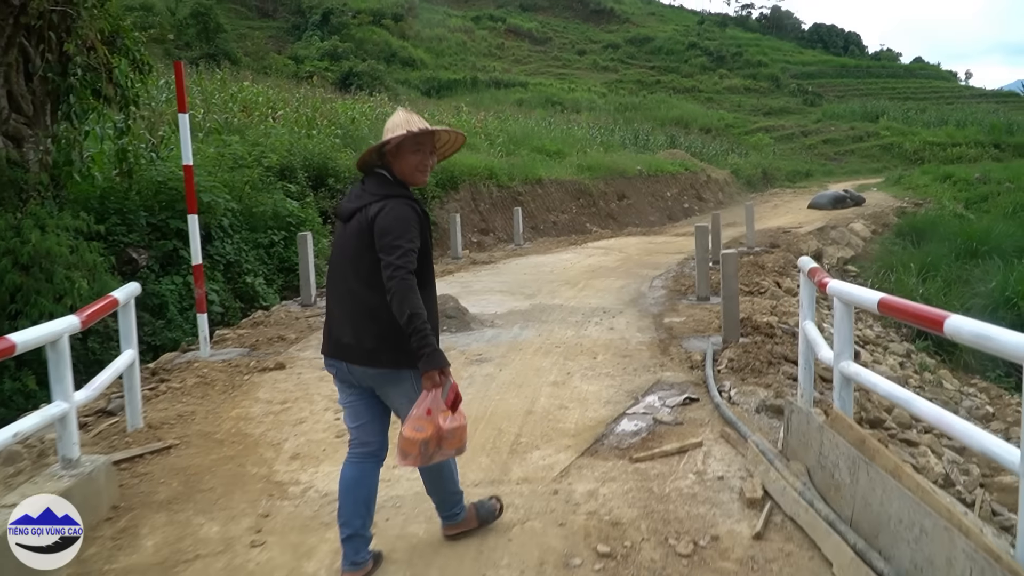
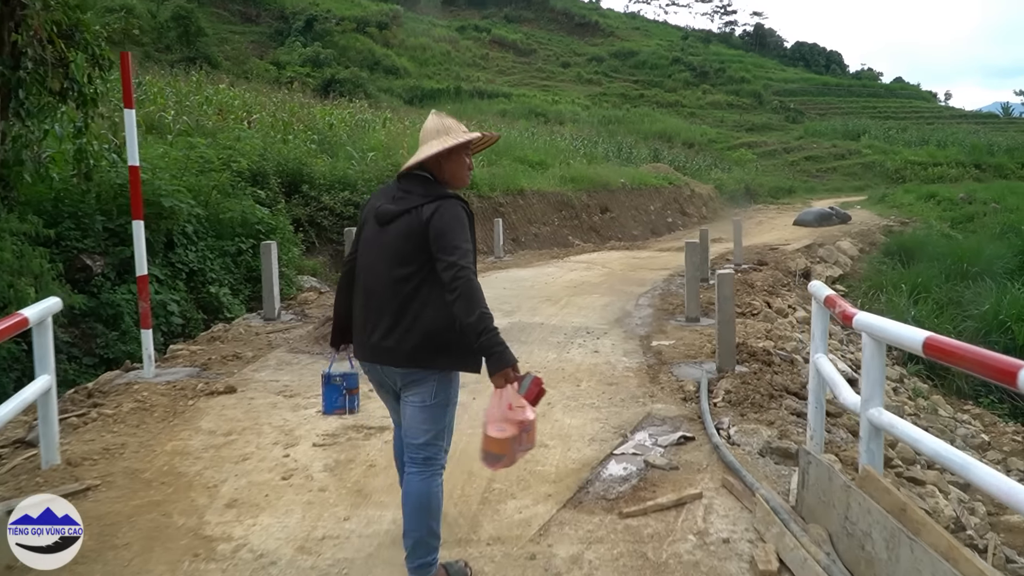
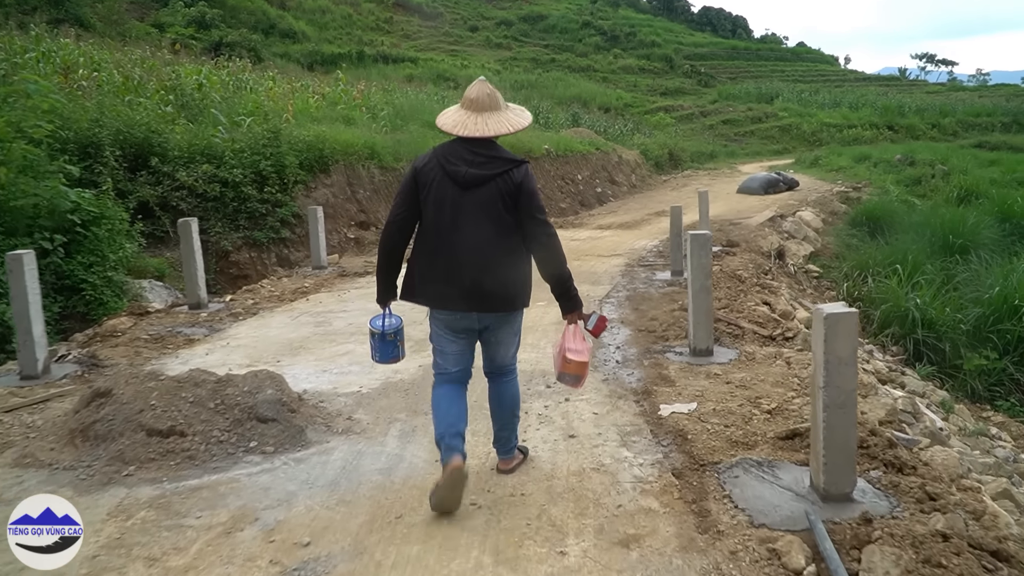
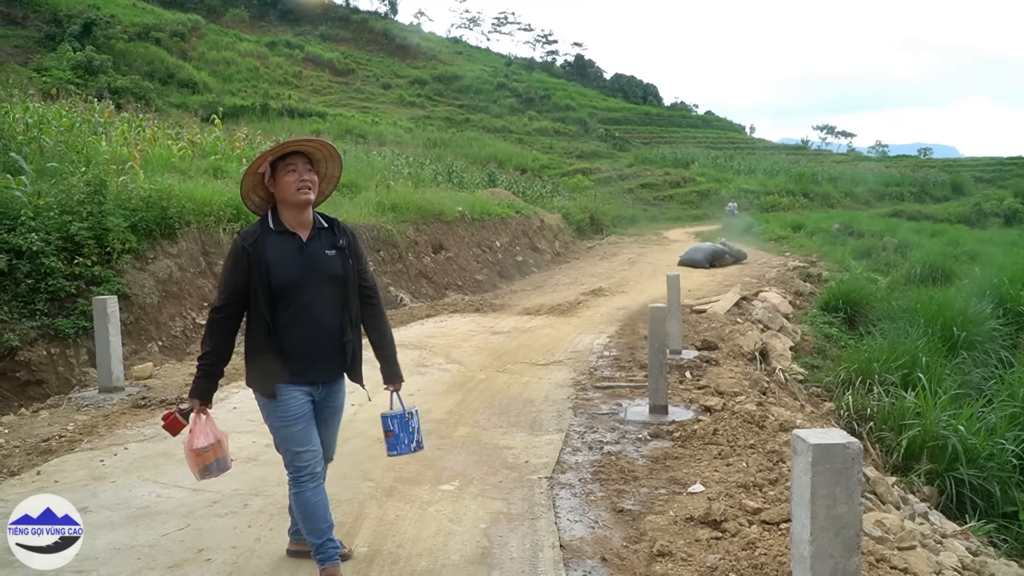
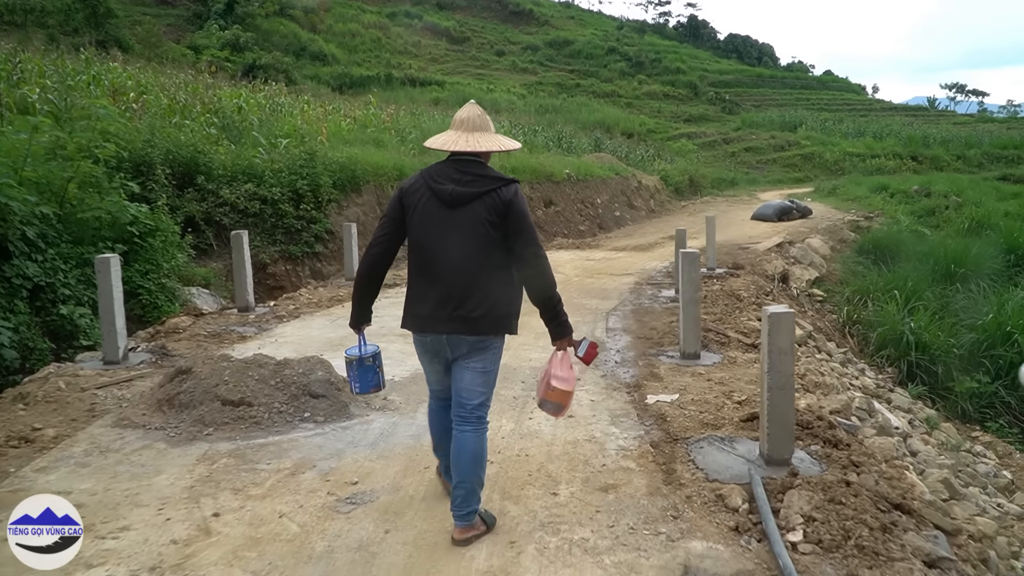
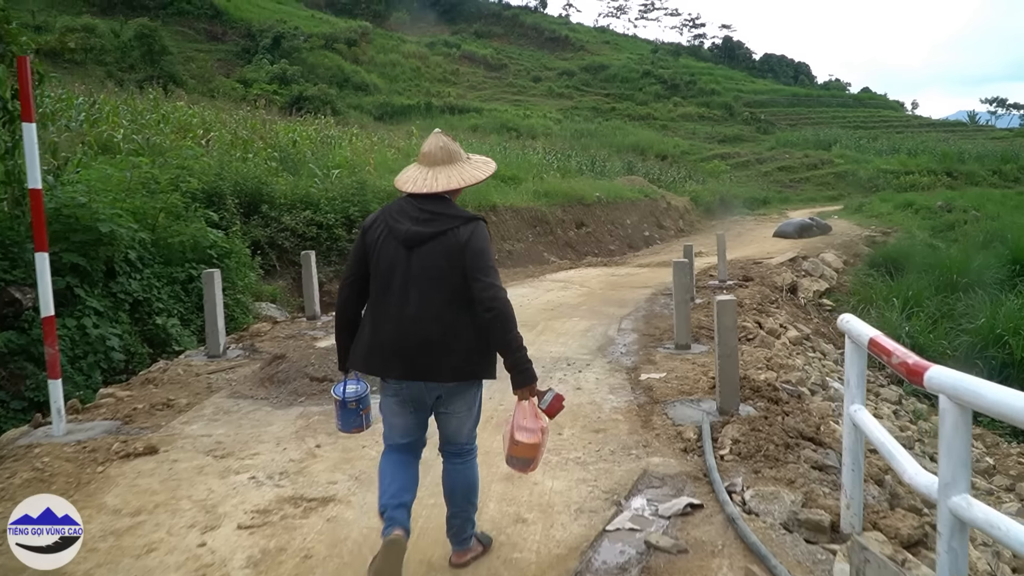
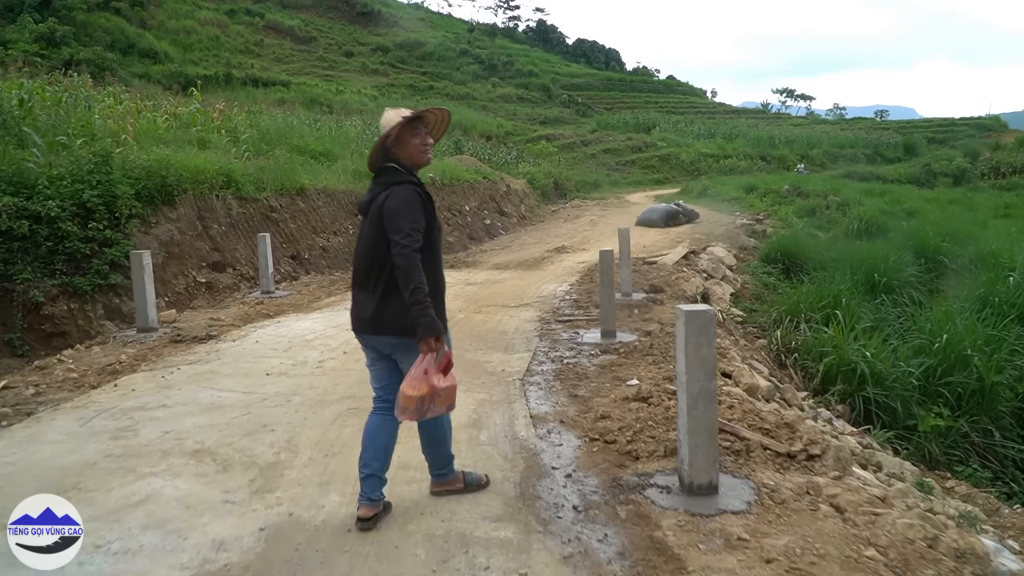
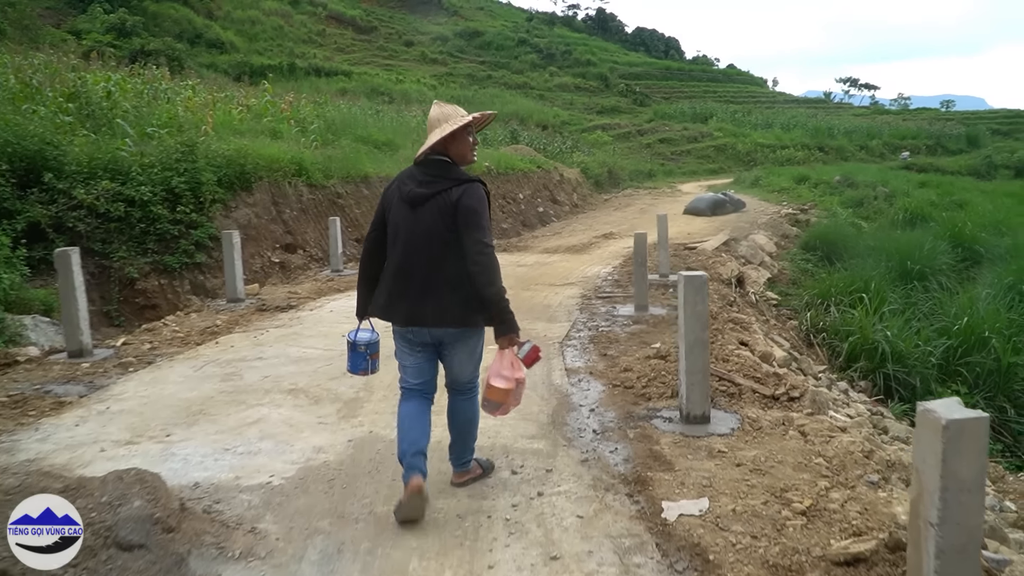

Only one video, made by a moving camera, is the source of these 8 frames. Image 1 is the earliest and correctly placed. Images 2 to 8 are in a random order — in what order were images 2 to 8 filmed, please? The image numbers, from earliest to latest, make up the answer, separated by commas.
2, 6, 5, 3, 8, 7, 4
